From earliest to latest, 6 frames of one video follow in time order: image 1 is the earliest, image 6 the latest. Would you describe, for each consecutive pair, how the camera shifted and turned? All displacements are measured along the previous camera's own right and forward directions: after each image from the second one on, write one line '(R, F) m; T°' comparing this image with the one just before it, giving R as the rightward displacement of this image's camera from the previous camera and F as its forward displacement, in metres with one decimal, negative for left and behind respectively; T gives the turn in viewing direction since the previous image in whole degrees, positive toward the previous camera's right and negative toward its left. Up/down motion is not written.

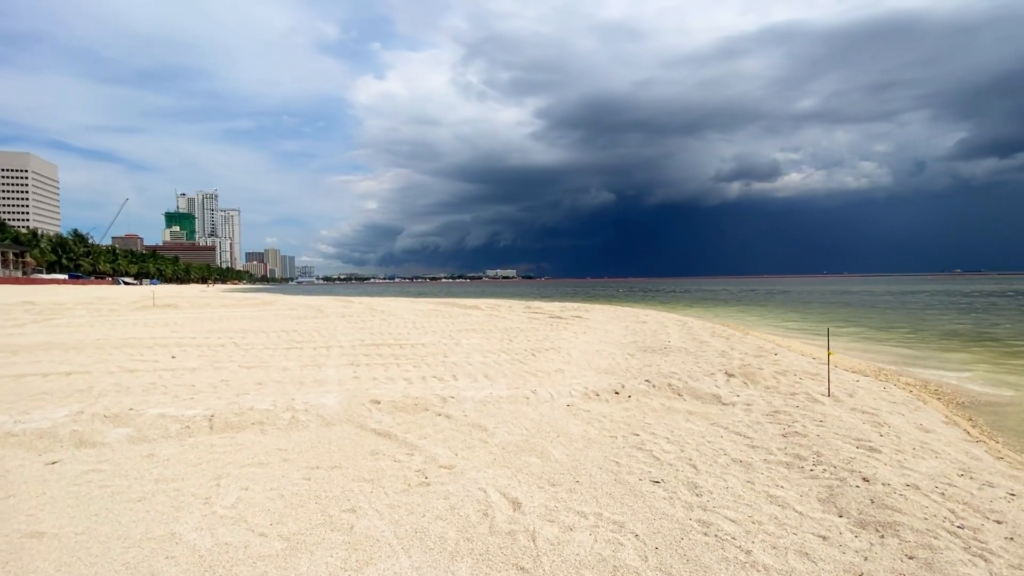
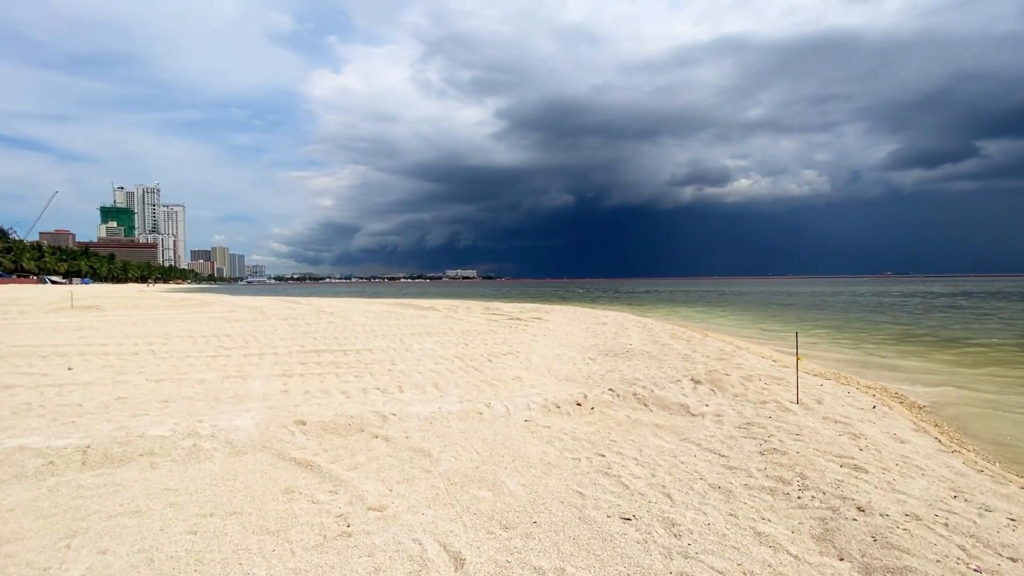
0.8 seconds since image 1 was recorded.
(+0.1, +0.9) m; +5°
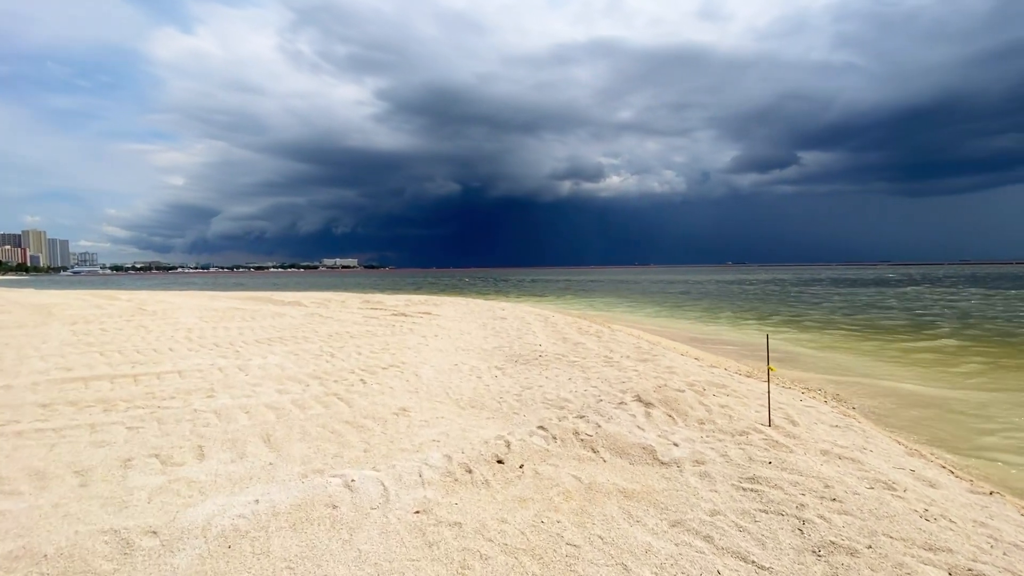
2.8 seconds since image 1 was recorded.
(+0.1, +3.0) m; +13°
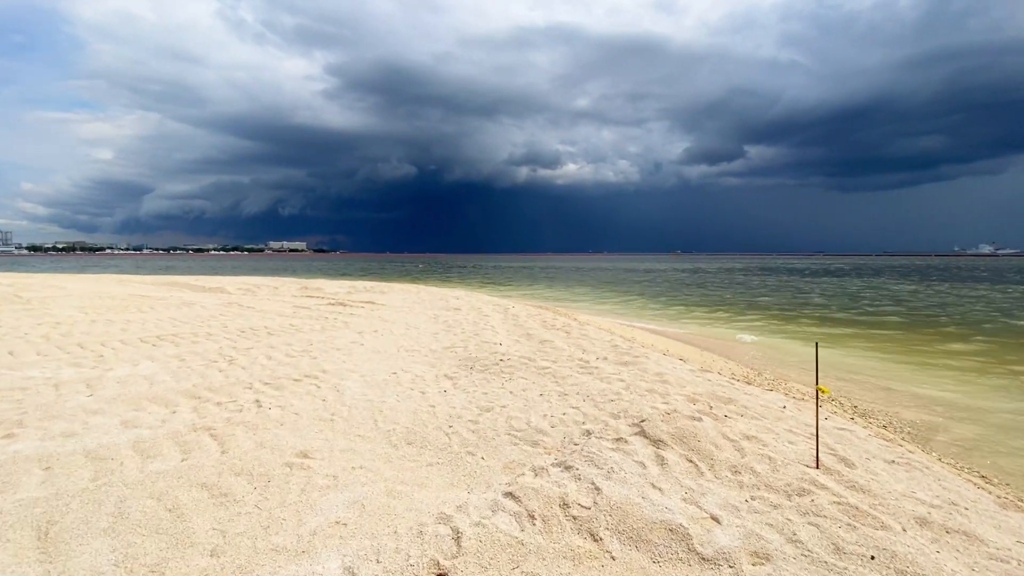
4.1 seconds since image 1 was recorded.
(0.0, +2.2) m; +5°
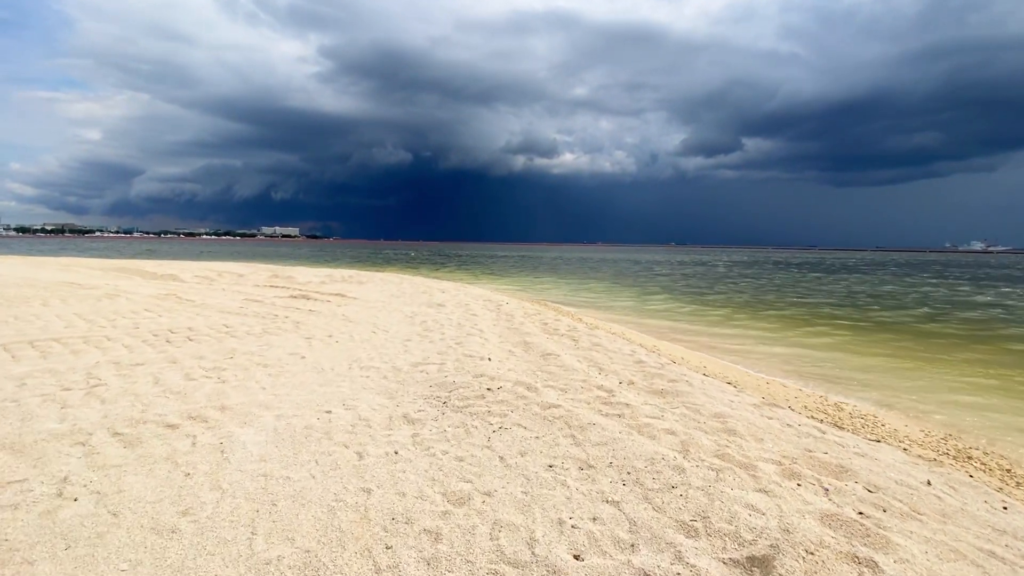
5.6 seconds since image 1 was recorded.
(0.0, +2.7) m; +1°
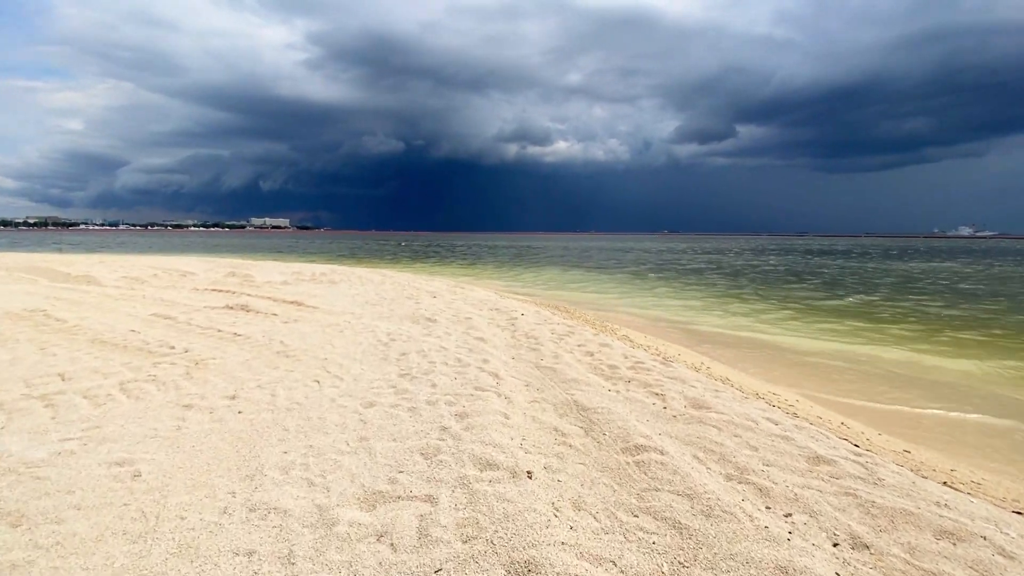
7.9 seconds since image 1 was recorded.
(-0.5, +4.2) m; +1°
